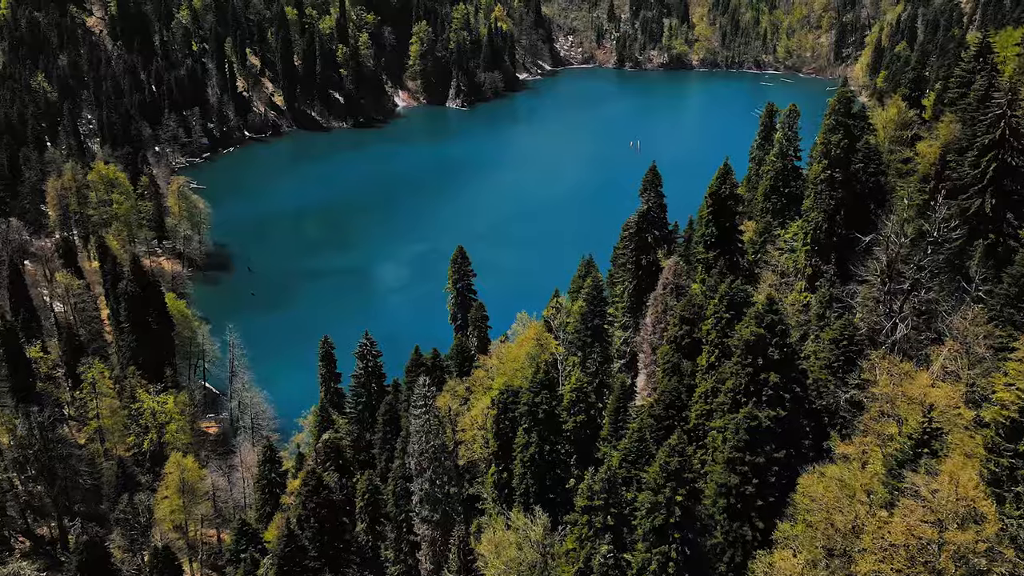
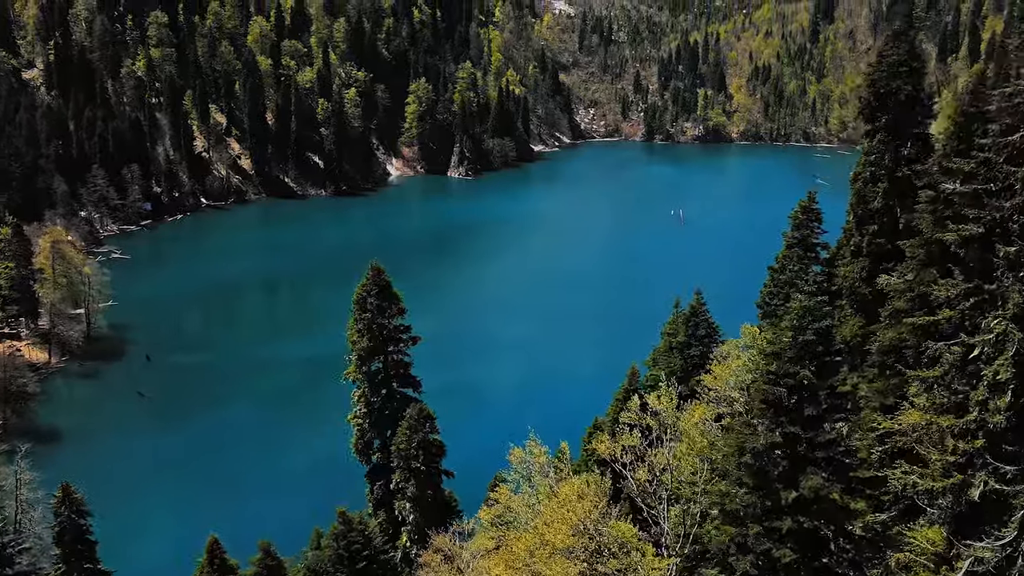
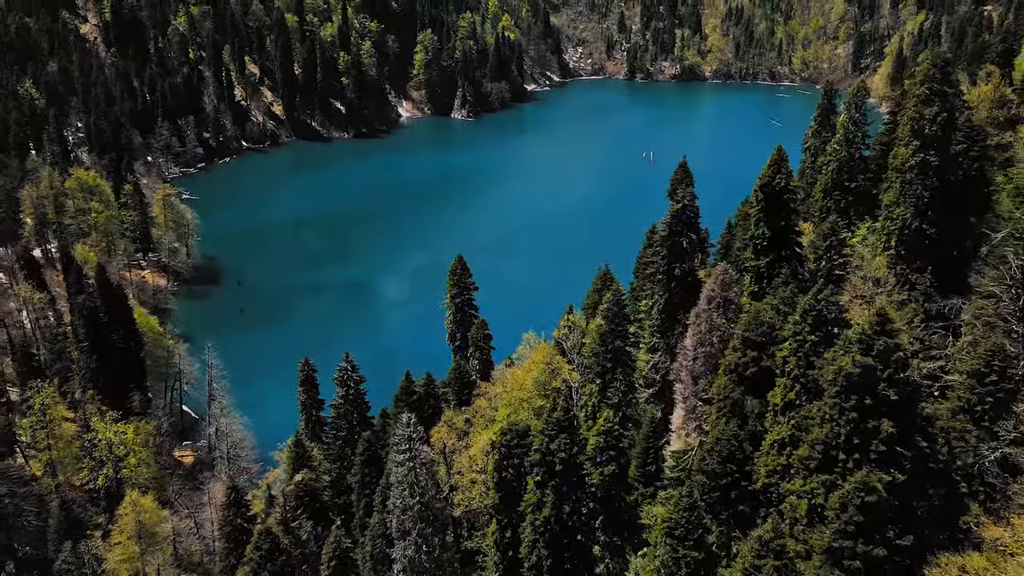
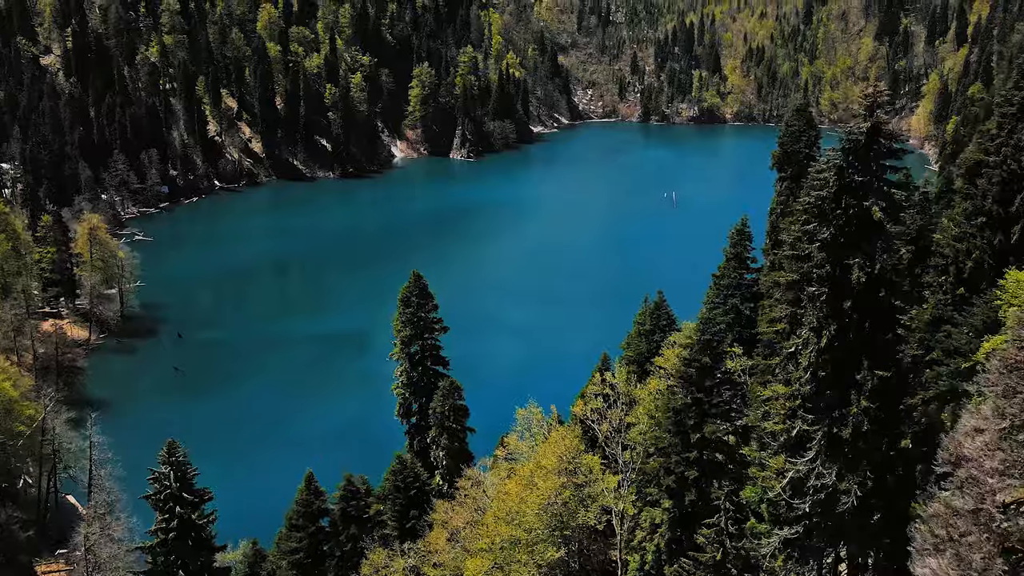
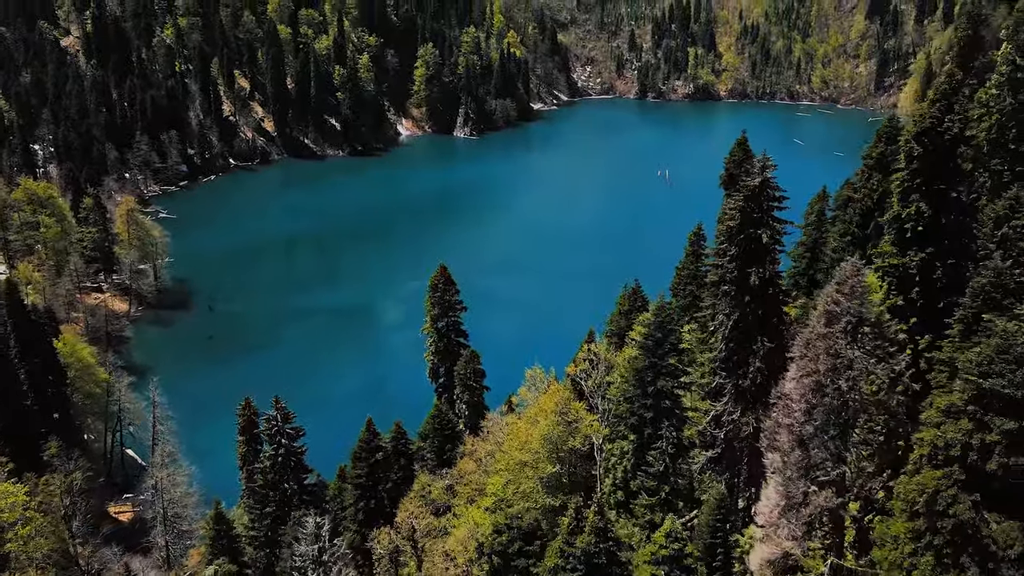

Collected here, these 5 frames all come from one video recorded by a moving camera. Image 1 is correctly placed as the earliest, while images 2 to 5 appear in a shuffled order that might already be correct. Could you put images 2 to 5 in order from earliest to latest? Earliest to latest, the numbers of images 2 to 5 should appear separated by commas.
3, 5, 4, 2
